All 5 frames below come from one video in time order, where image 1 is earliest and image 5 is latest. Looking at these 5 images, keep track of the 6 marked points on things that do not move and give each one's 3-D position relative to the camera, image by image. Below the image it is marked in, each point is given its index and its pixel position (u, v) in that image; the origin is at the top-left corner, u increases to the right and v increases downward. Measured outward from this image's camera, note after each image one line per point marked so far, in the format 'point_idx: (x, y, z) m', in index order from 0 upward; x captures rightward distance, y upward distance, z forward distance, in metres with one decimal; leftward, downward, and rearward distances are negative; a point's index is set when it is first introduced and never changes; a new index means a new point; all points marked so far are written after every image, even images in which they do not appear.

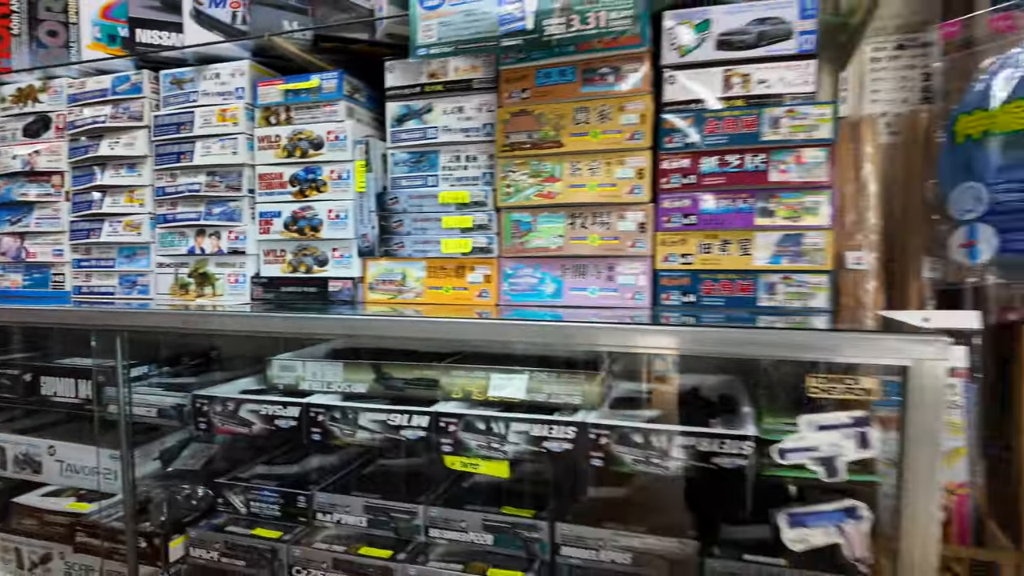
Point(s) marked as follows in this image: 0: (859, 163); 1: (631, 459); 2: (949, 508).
0: (+0.5, +0.2, +0.9) m
1: (+0.2, -0.2, +0.8) m
2: (+0.6, -0.3, +0.8) m
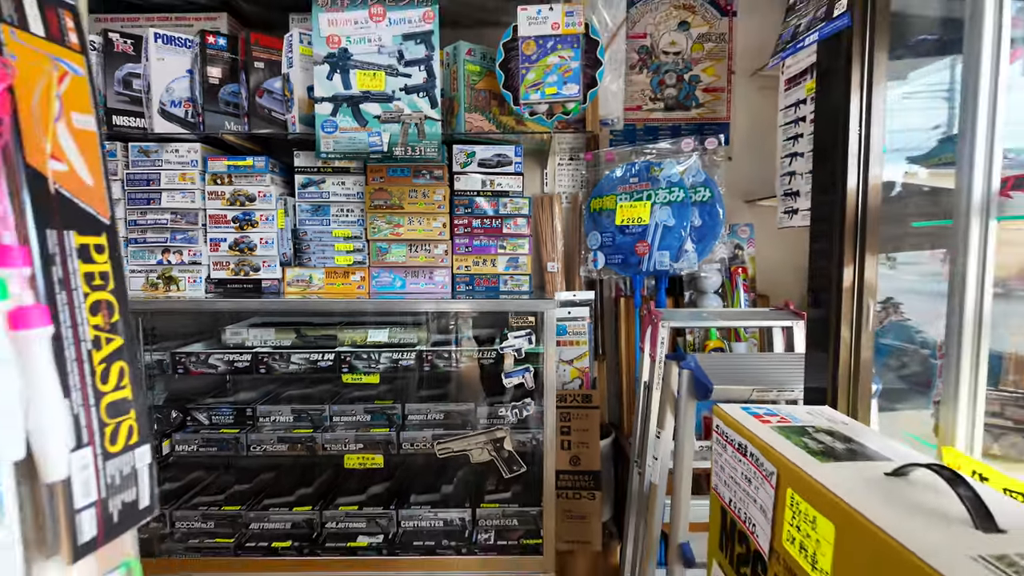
0: (+0.1, +0.2, +1.9) m
1: (-0.2, -0.2, +1.7) m
2: (+0.2, -0.3, +1.8) m
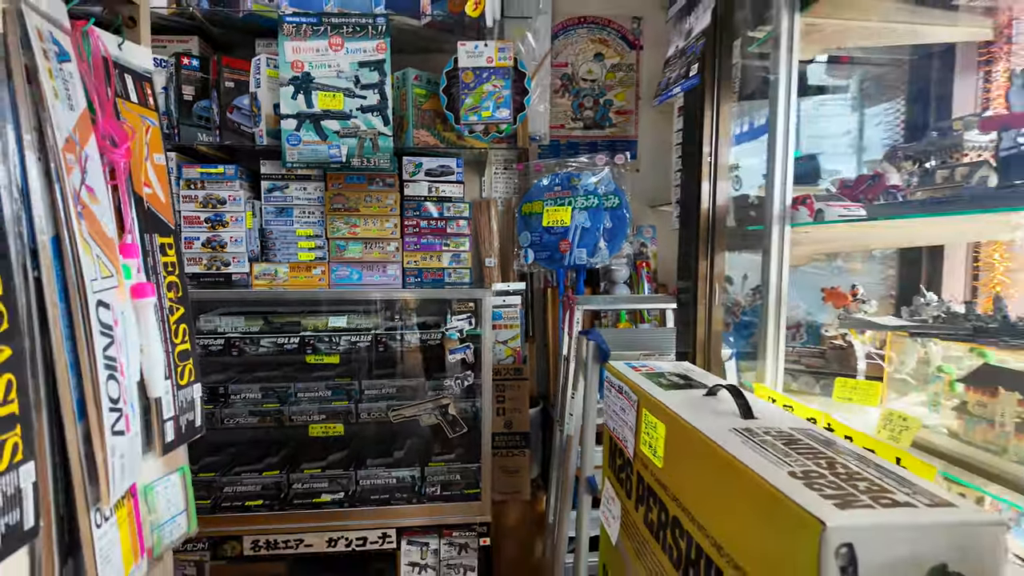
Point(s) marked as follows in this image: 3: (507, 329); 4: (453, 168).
0: (-0.1, +0.2, +2.2) m
1: (-0.4, -0.2, +1.9) m
2: (0.0, -0.2, +2.1) m
3: (0.0, -0.1, +2.1) m
4: (-0.2, +0.4, +2.0) m
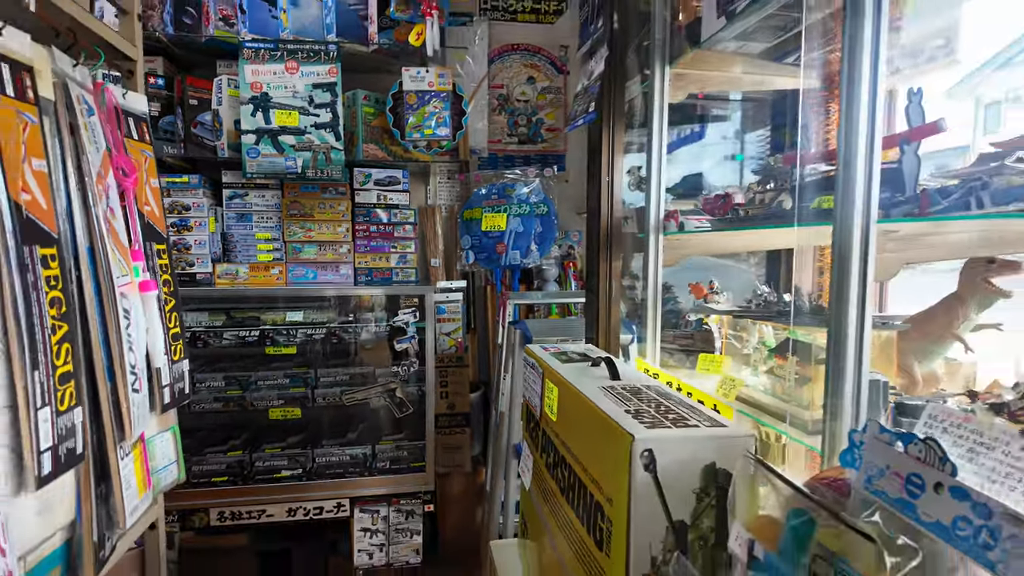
0: (-0.3, +0.3, +2.4) m
1: (-0.6, -0.2, +2.2) m
2: (-0.2, -0.2, +2.4) m
3: (-0.2, -0.1, +2.3) m
4: (-0.4, +0.4, +2.3) m
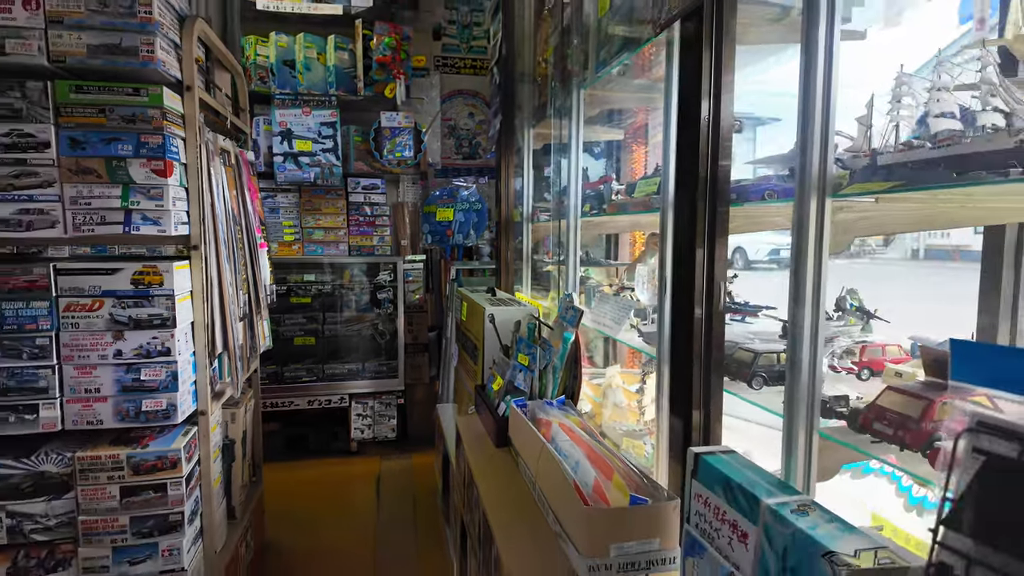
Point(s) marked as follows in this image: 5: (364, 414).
0: (-0.6, +0.4, +3.5) m
1: (-0.9, 0.0, +3.3) m
2: (-0.5, -0.1, +3.5) m
3: (-0.6, 0.0, +3.4) m
4: (-0.7, +0.6, +3.4) m
5: (-0.8, -0.7, +3.2) m
